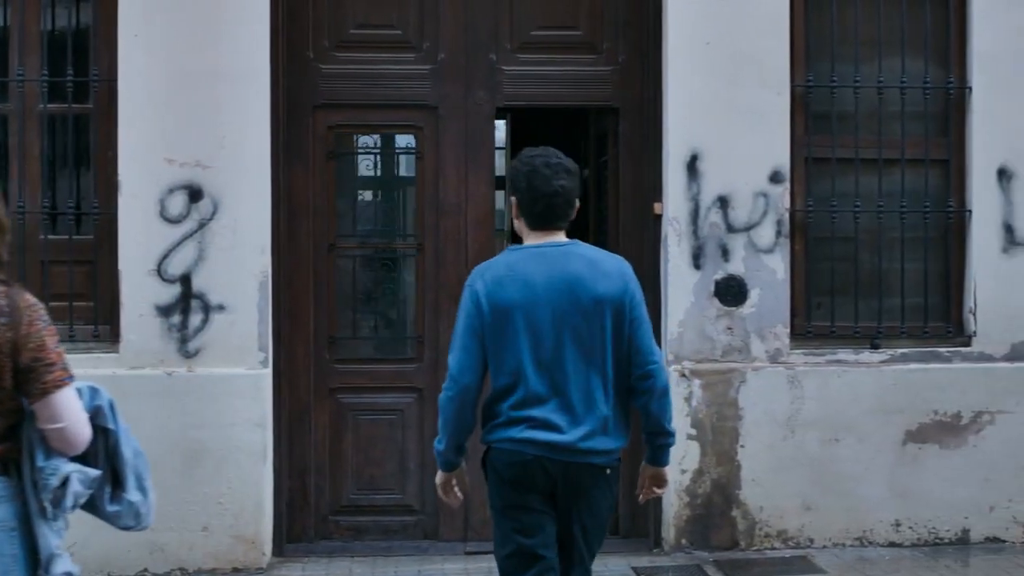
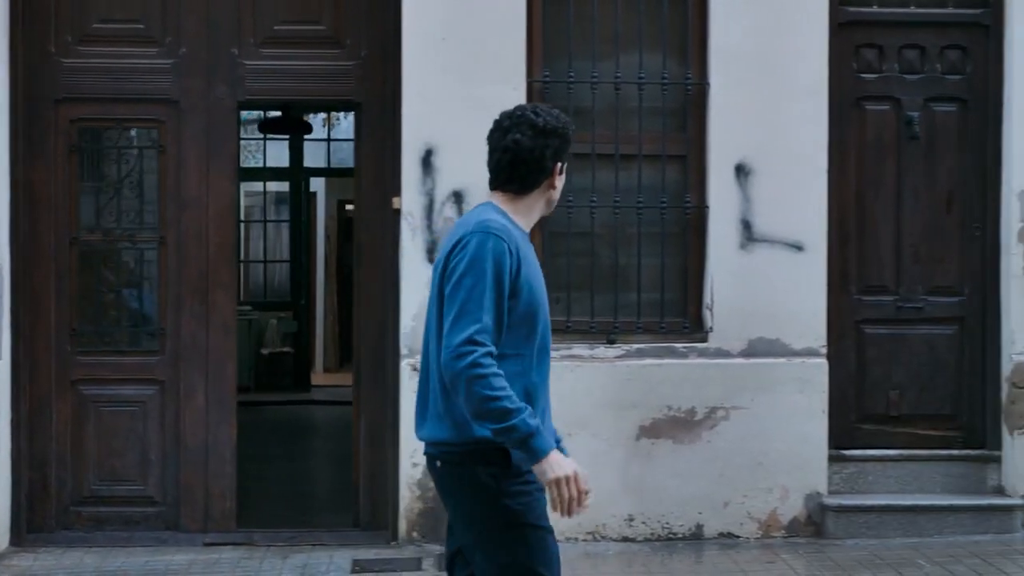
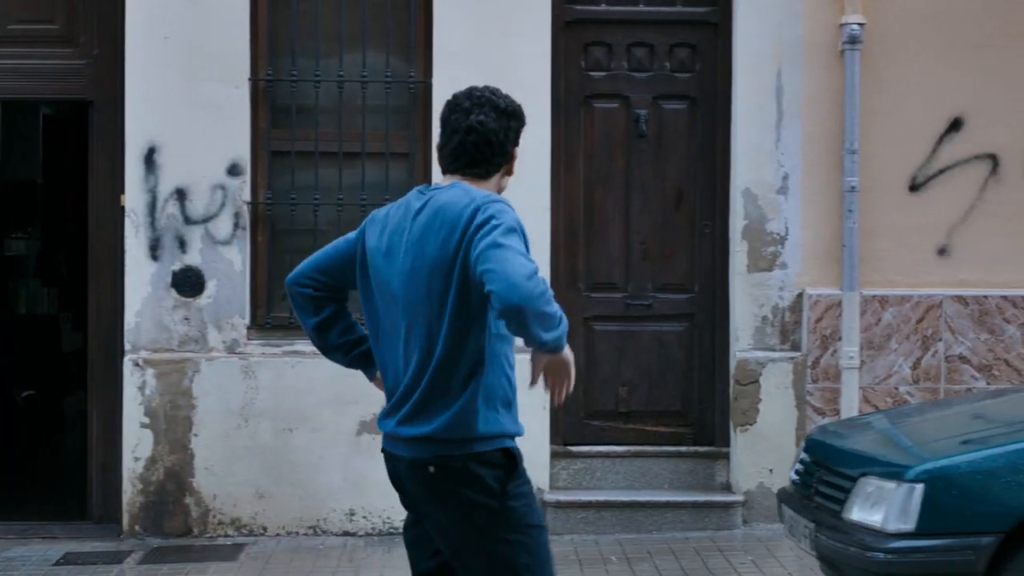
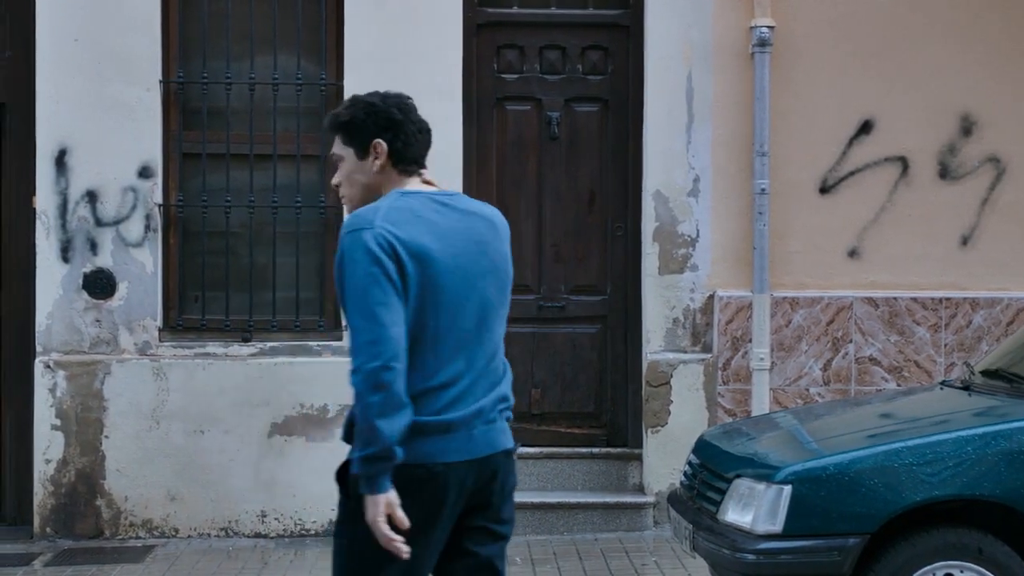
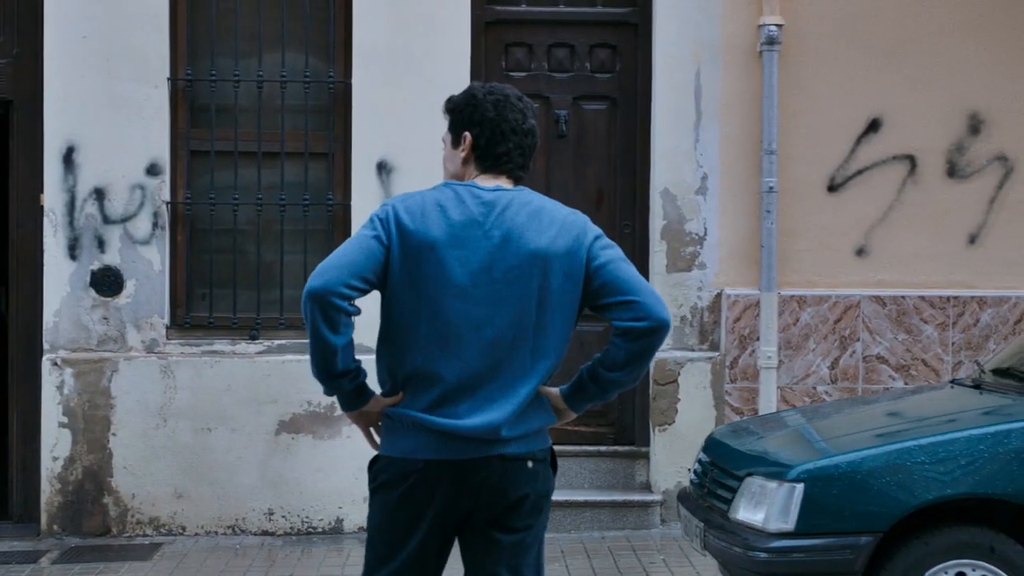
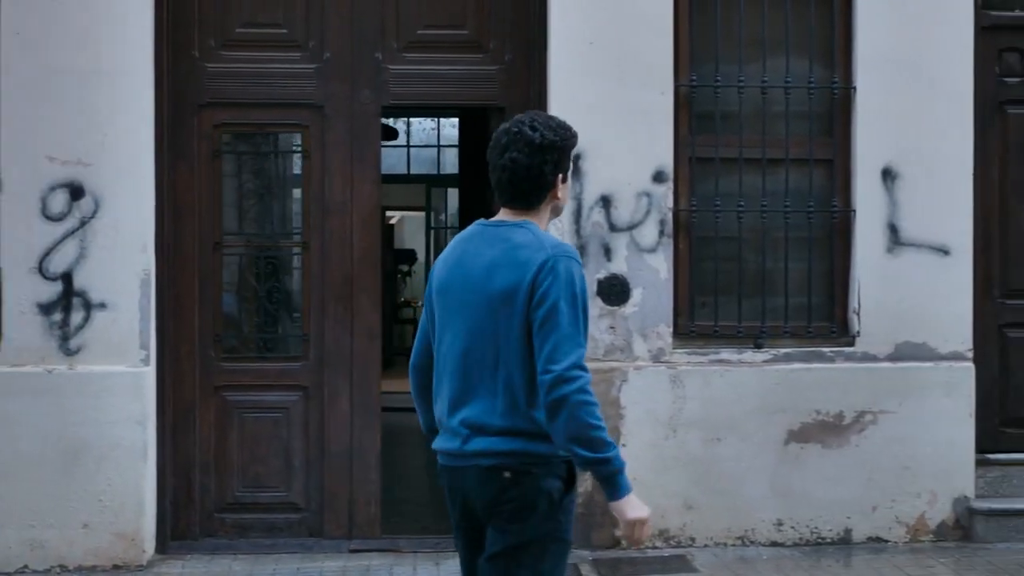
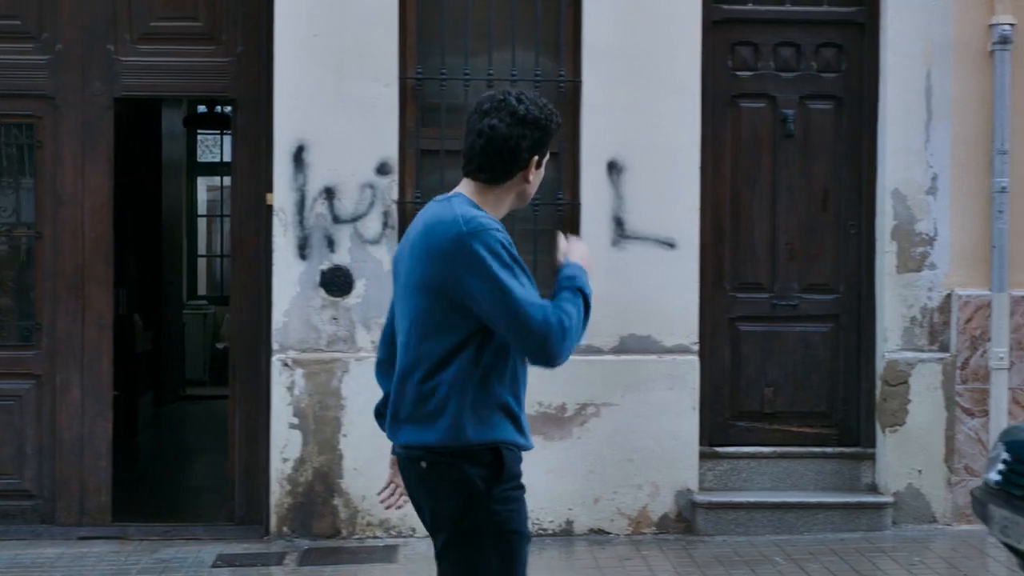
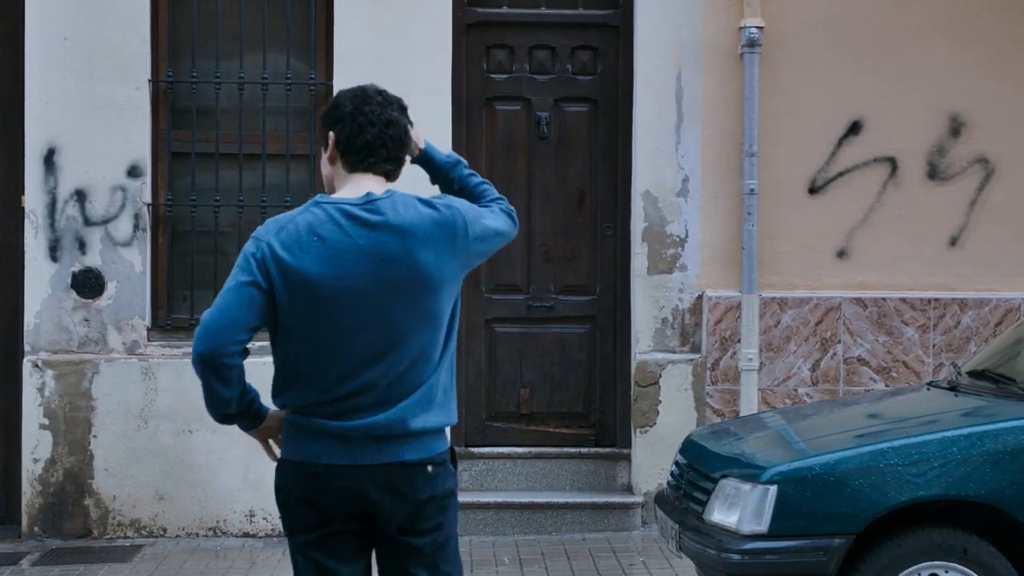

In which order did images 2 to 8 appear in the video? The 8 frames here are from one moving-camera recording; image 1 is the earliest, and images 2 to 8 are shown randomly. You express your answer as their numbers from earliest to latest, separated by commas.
6, 2, 7, 3, 5, 8, 4
